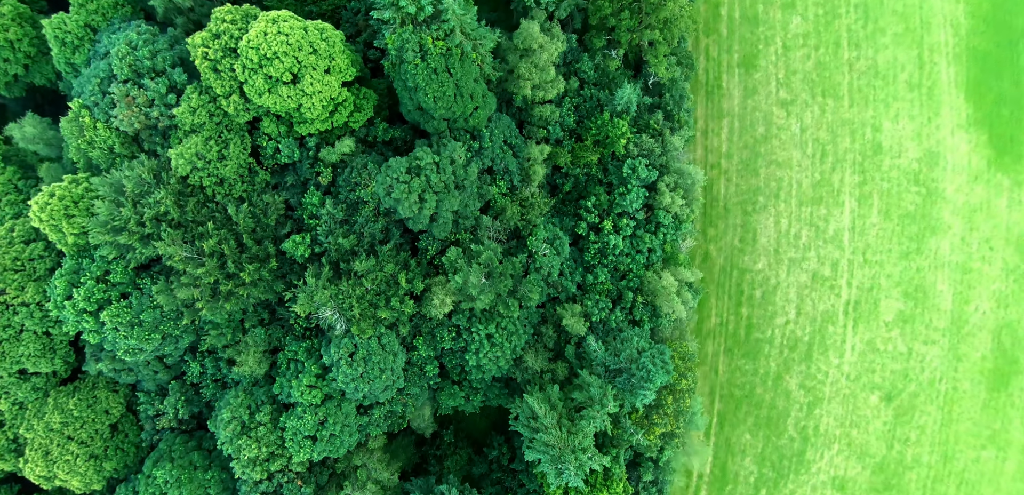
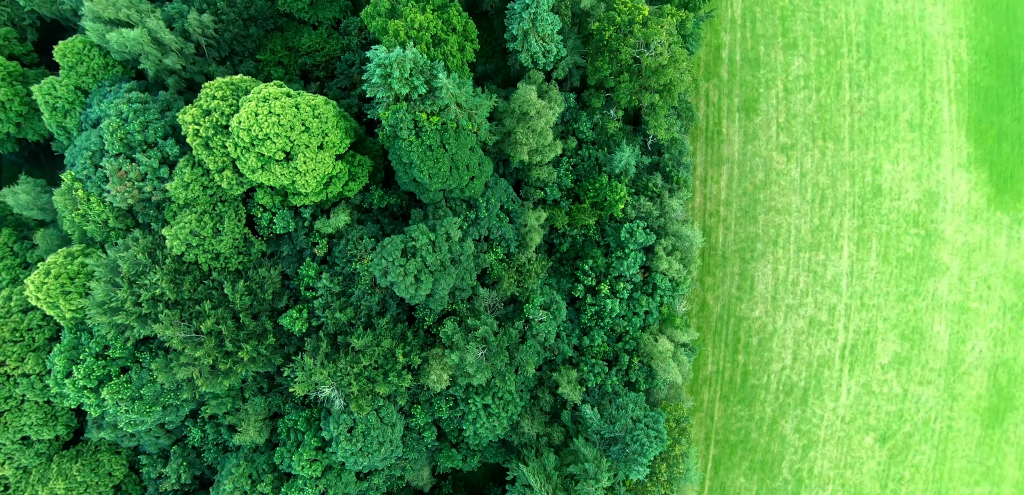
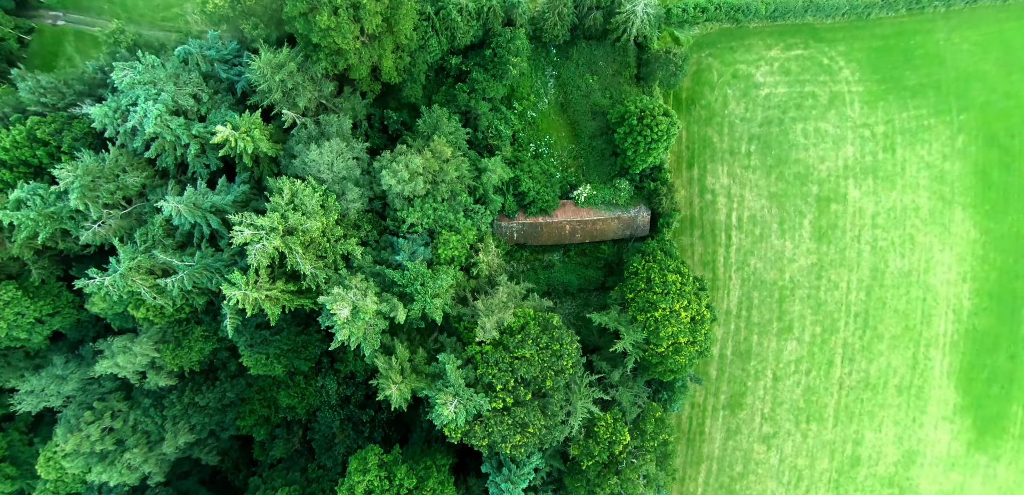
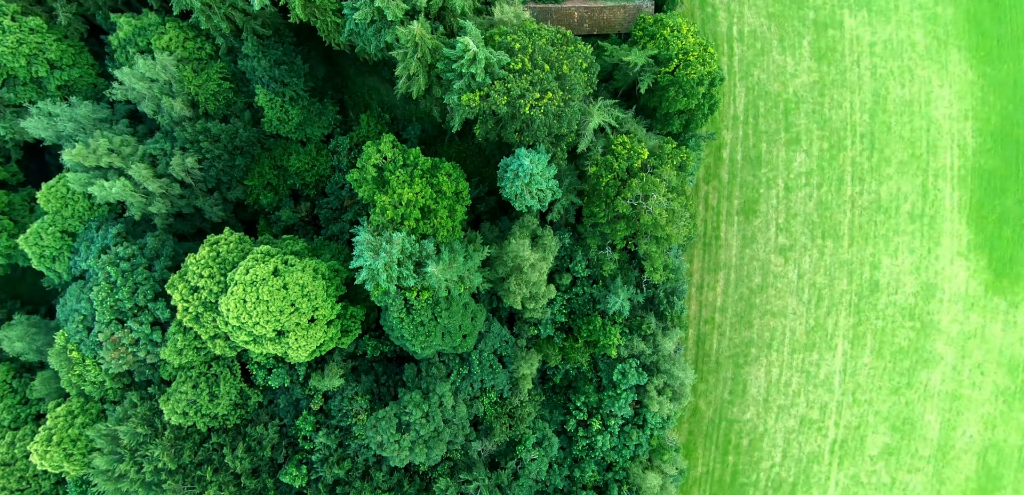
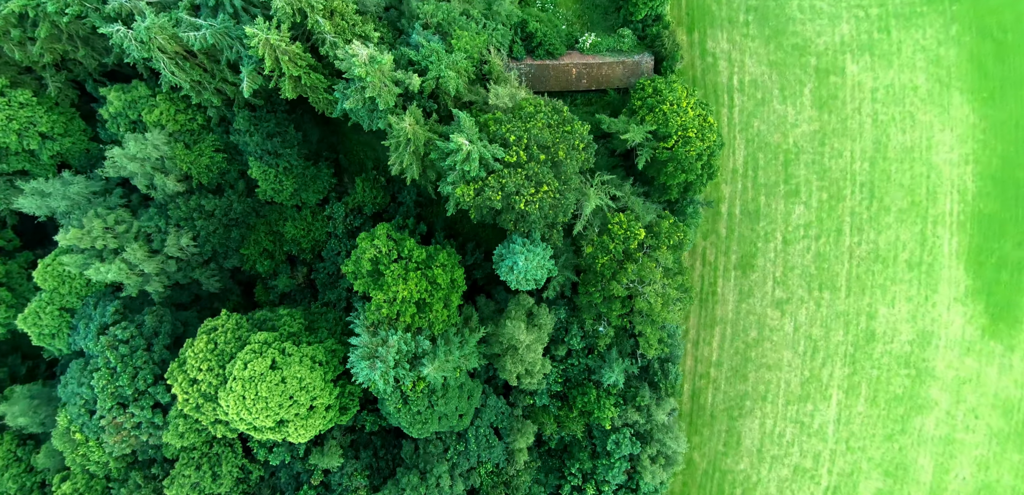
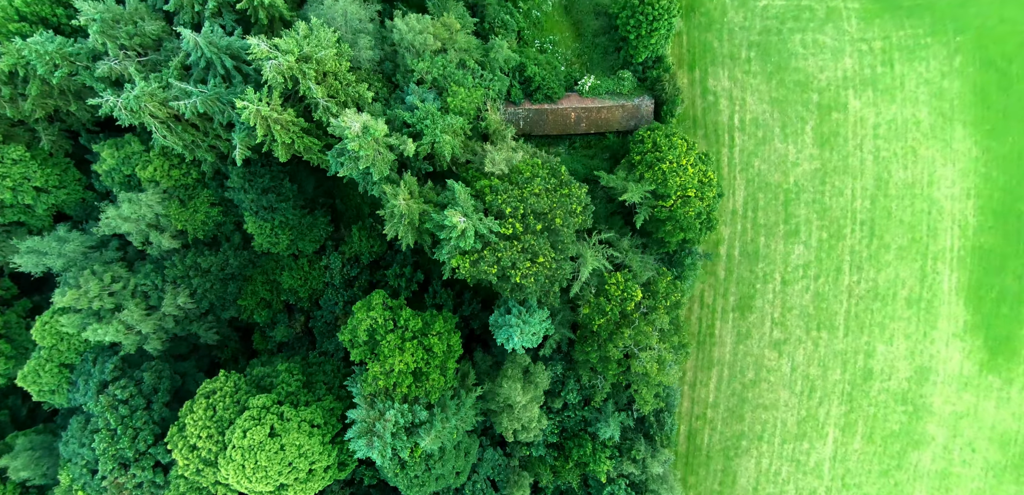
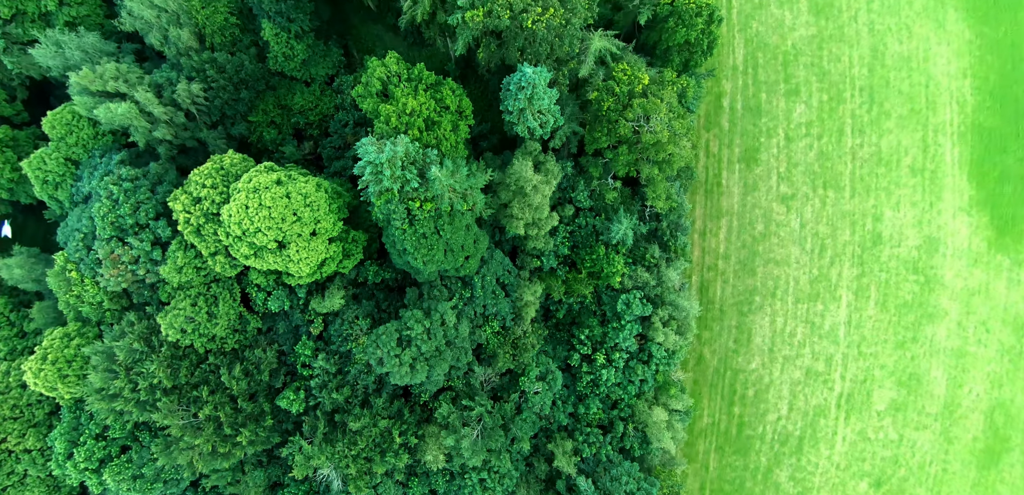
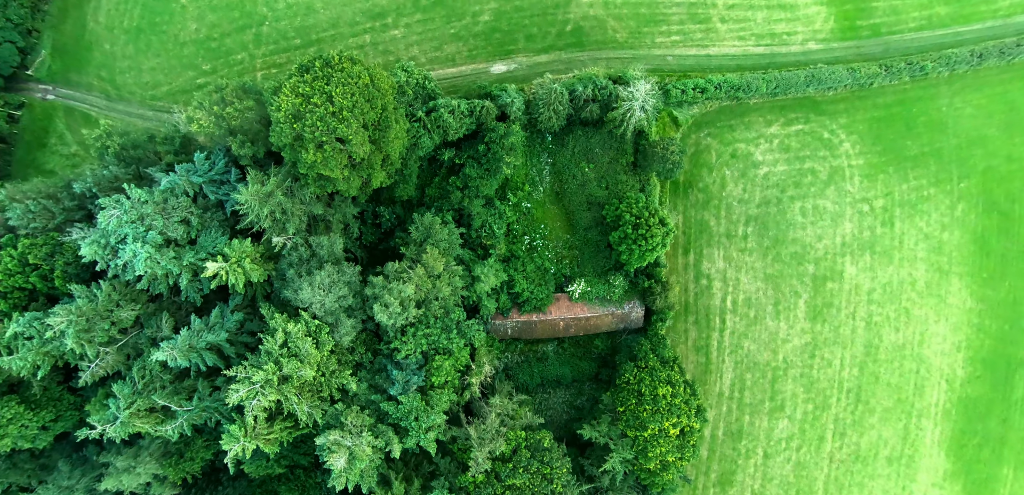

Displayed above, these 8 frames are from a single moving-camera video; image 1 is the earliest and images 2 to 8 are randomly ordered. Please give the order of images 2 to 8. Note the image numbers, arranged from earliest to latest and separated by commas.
2, 7, 4, 5, 6, 3, 8
